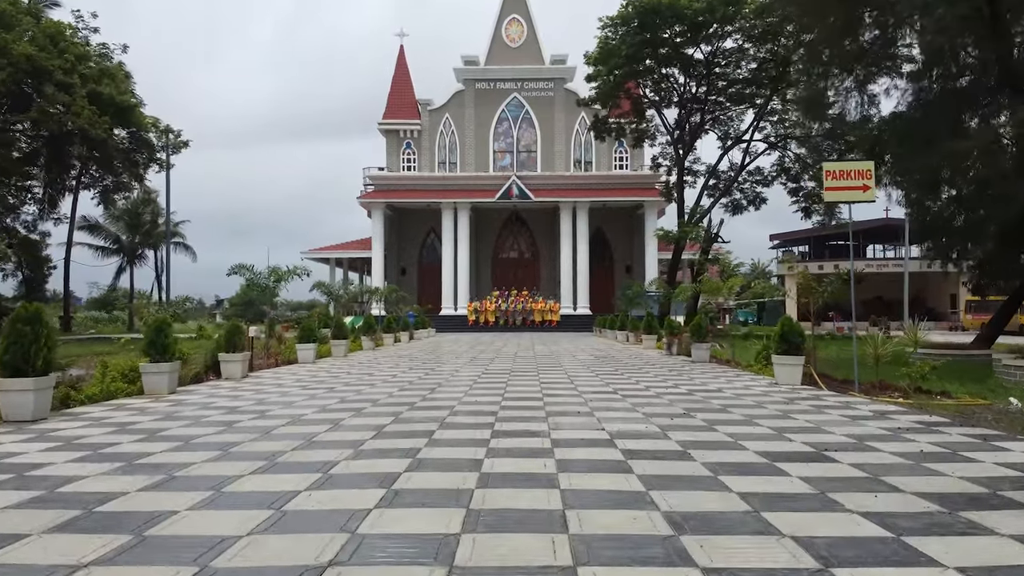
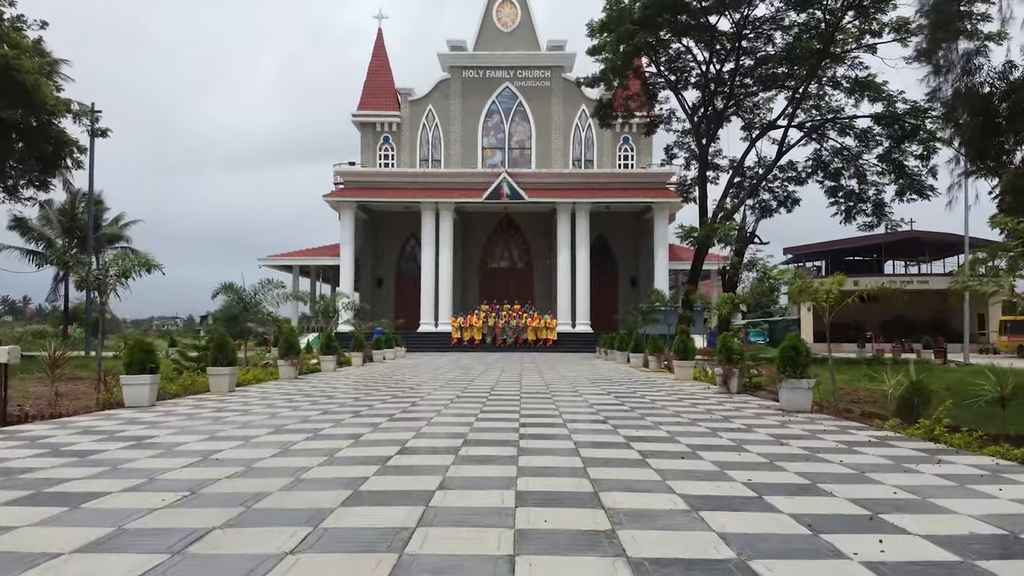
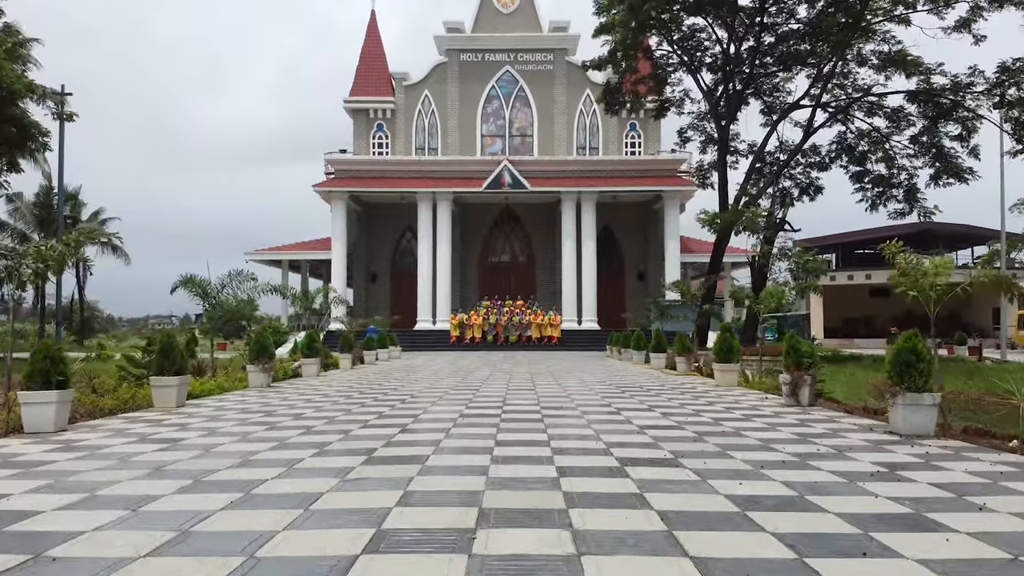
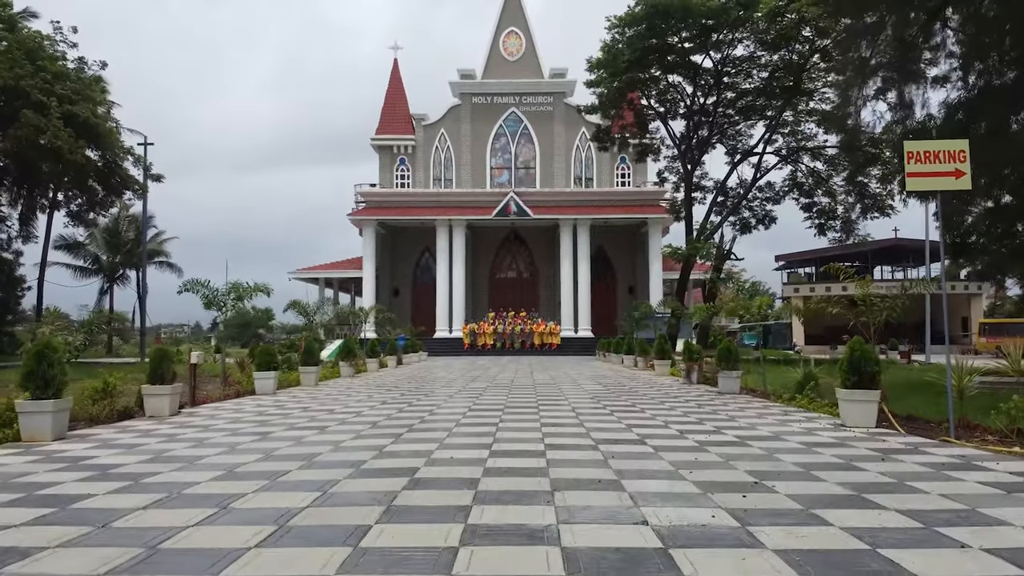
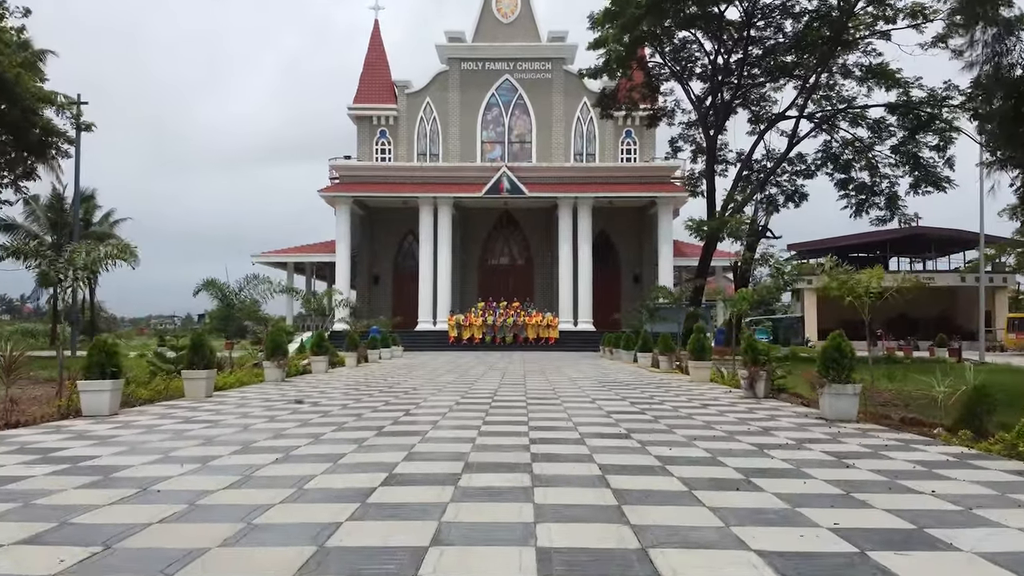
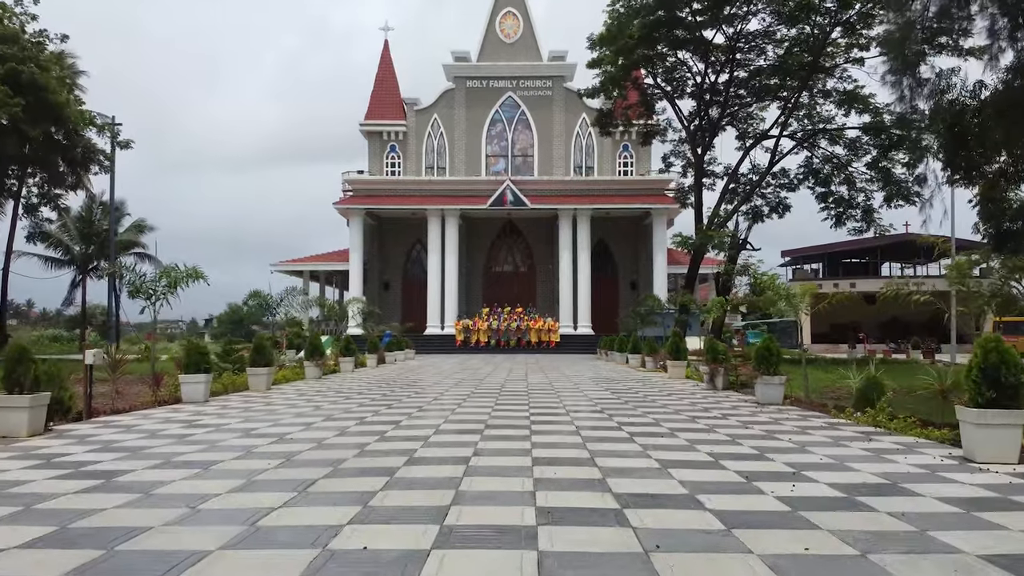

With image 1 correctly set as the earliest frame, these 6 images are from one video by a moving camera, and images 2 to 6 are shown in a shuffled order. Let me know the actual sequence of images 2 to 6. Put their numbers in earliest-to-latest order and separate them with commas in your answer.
4, 6, 2, 5, 3
